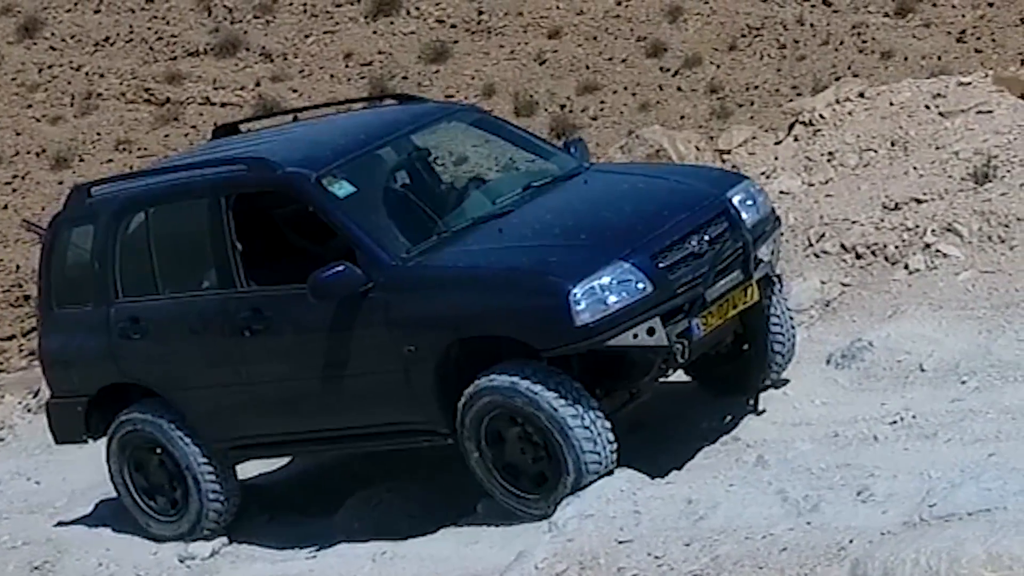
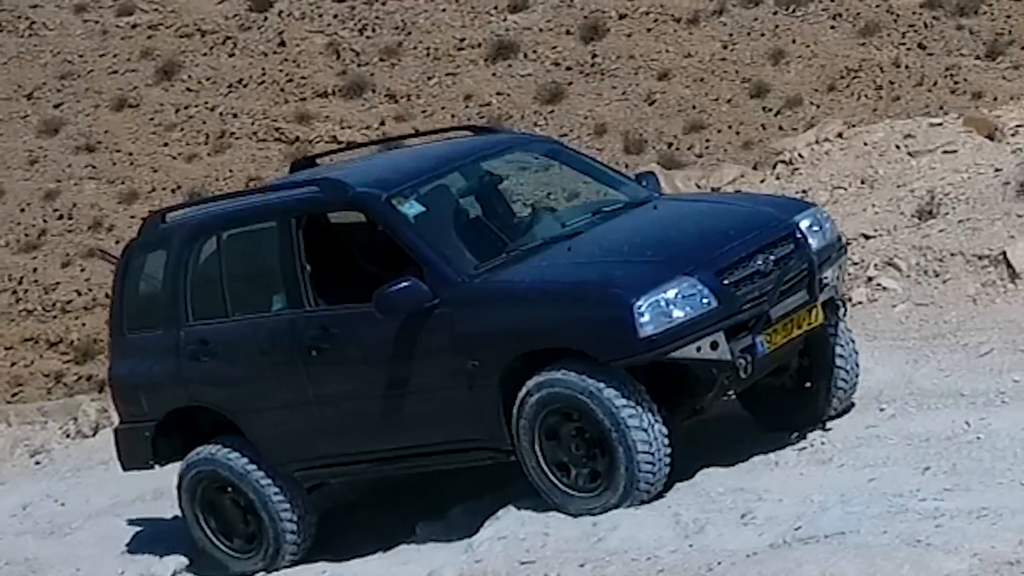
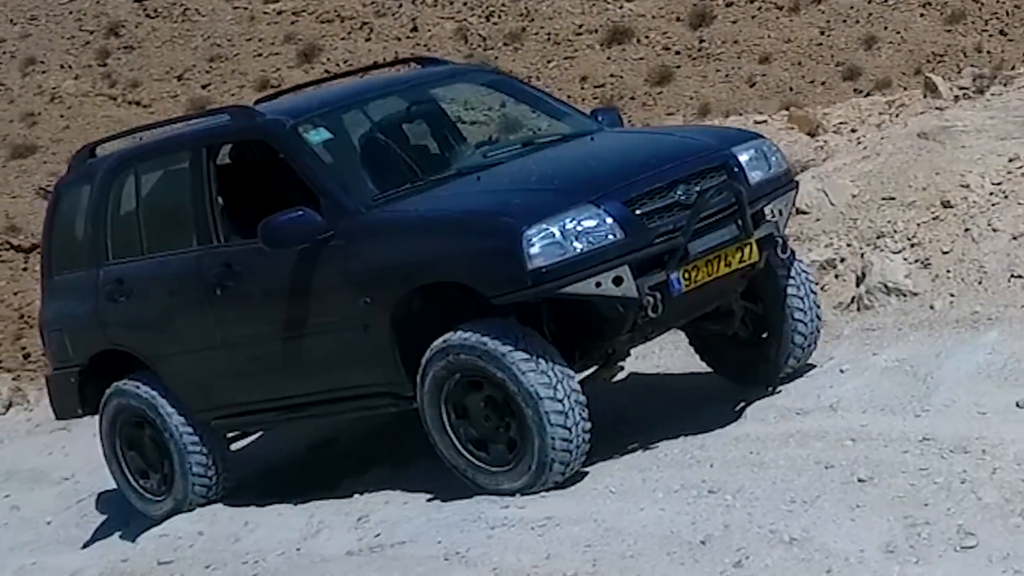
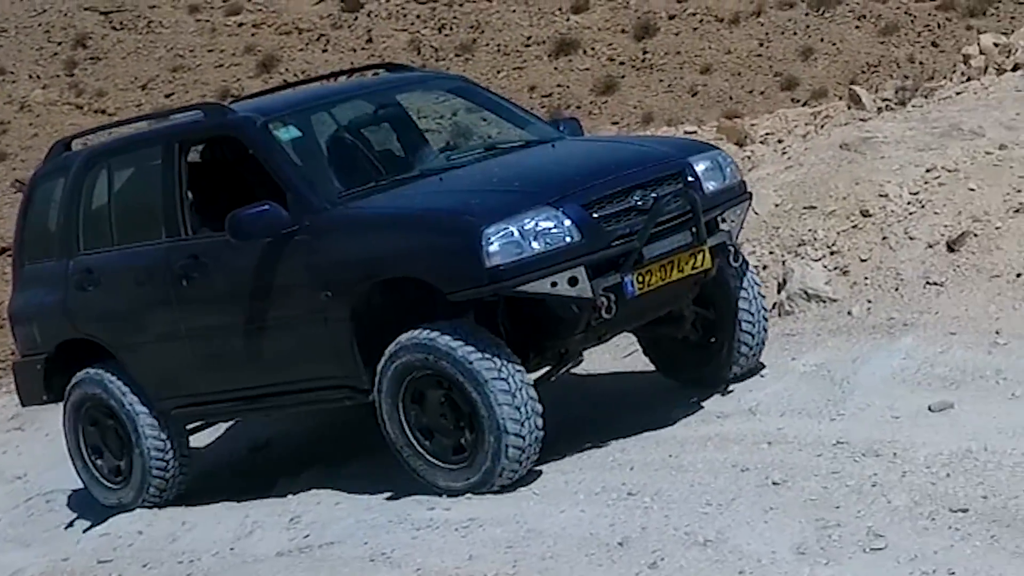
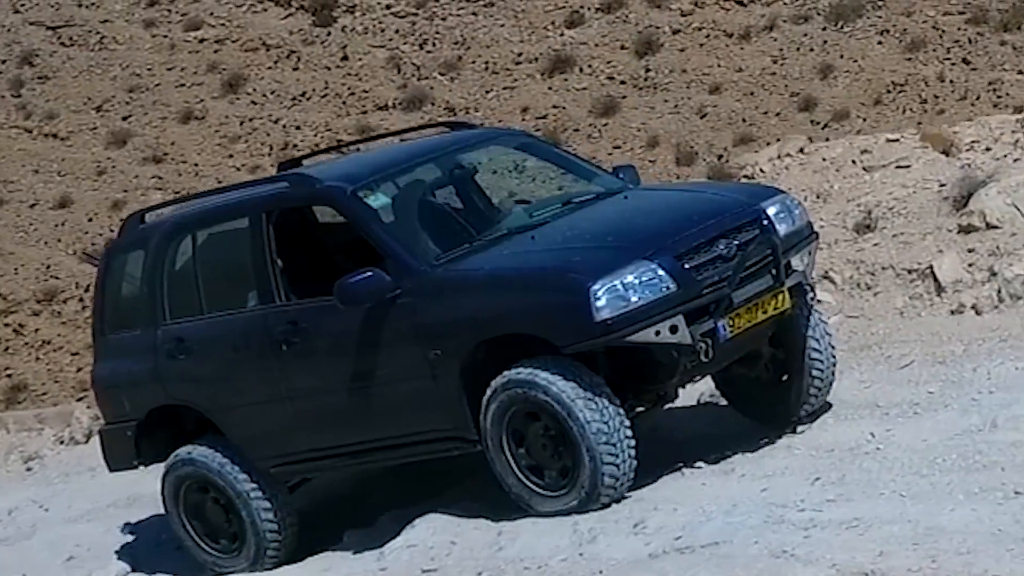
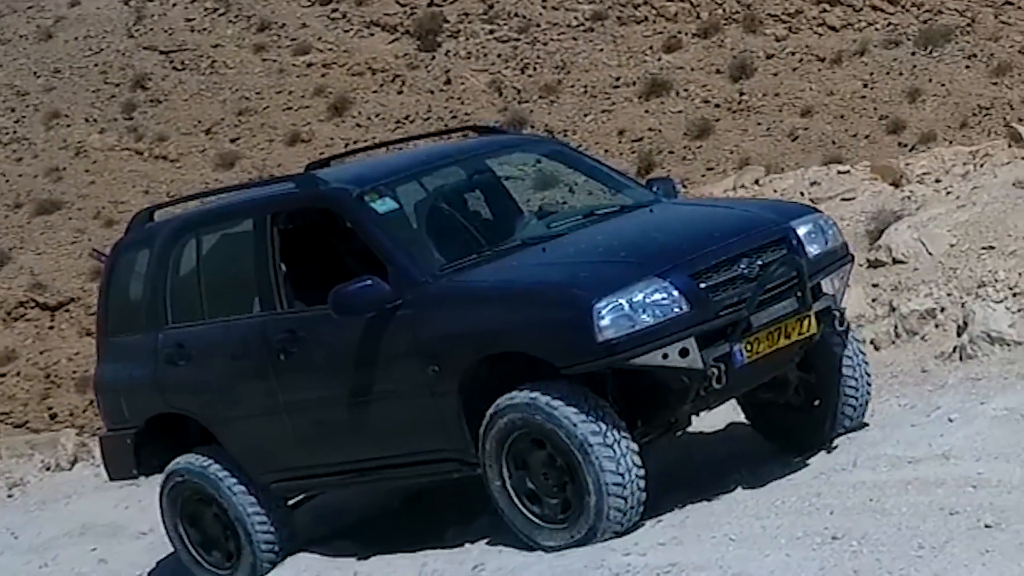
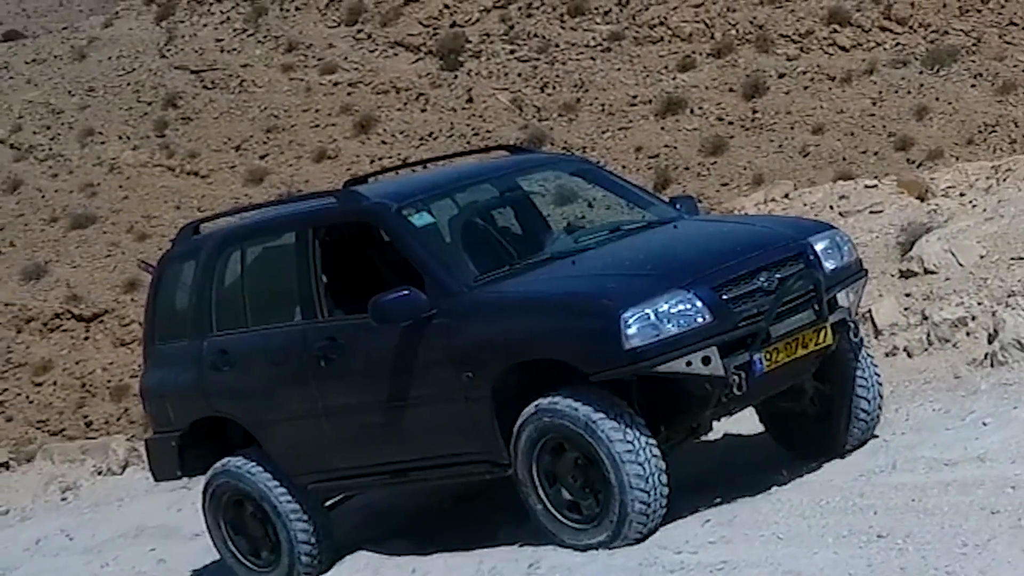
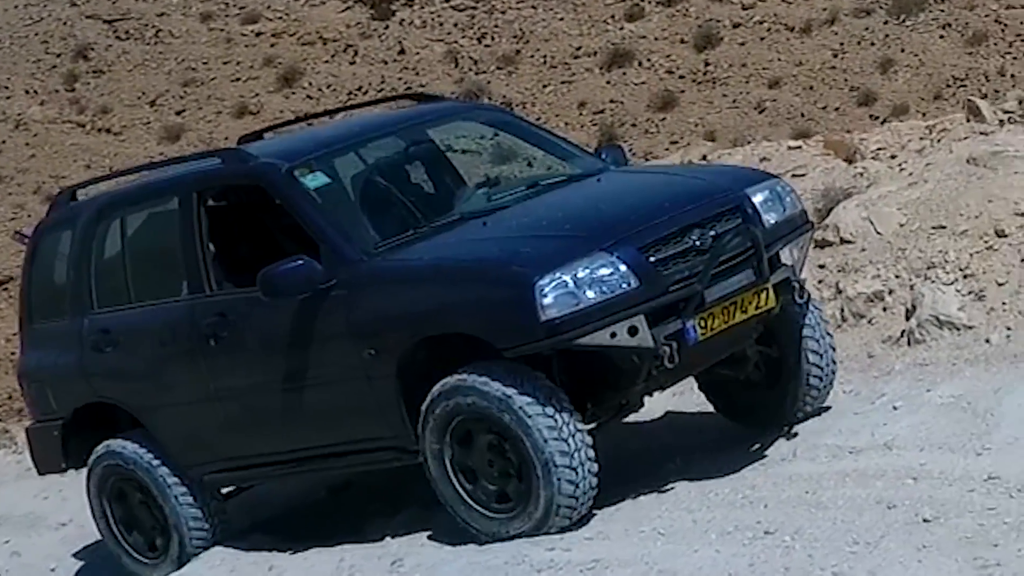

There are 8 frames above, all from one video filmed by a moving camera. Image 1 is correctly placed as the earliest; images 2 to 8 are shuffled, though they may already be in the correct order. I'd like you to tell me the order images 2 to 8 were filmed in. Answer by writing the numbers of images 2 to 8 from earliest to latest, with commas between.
2, 5, 7, 6, 8, 3, 4
